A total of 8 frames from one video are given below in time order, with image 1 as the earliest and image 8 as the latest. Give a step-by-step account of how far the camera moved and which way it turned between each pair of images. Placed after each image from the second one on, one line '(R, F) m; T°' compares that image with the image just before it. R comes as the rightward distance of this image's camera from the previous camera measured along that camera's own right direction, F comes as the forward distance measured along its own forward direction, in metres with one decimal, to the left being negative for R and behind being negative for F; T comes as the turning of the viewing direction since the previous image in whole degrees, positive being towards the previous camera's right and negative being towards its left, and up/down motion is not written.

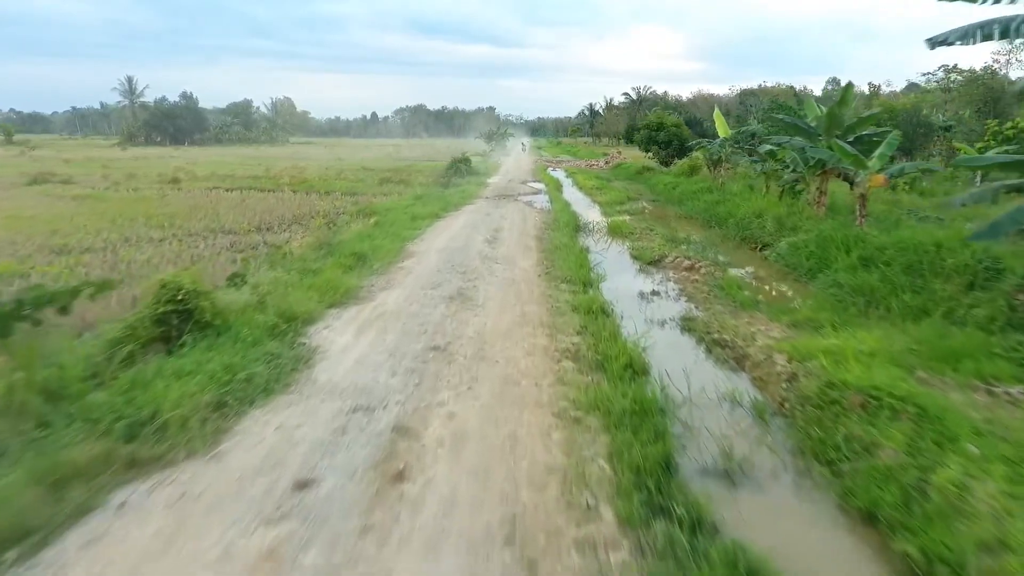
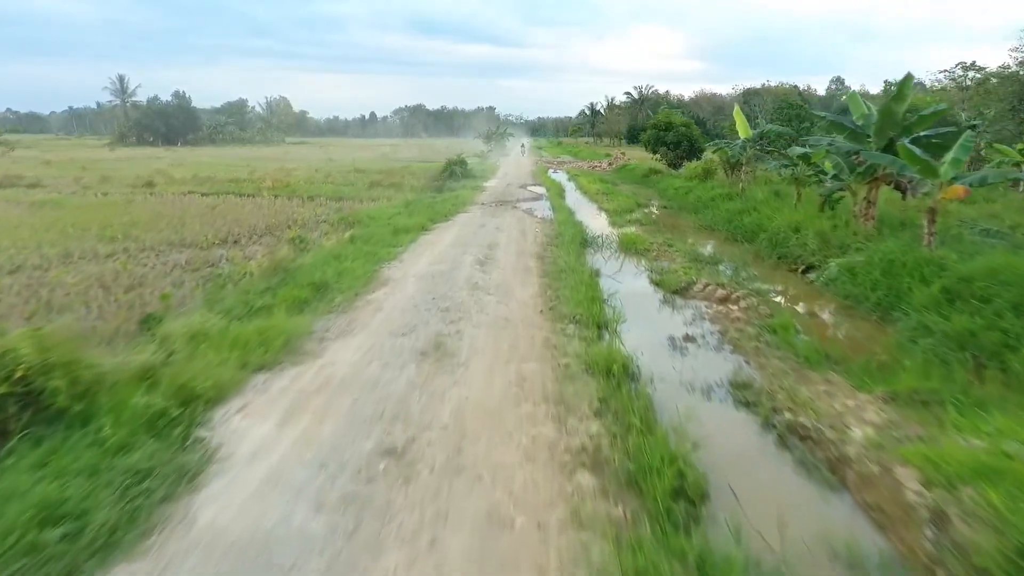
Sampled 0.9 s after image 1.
(+0.1, +1.7) m; 0°
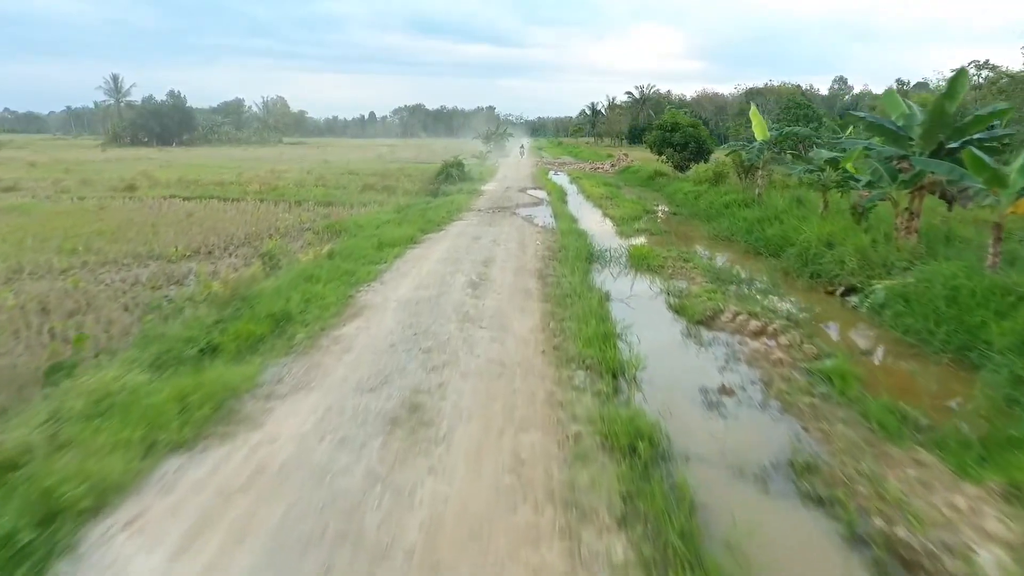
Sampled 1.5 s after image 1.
(0.0, +1.1) m; 0°
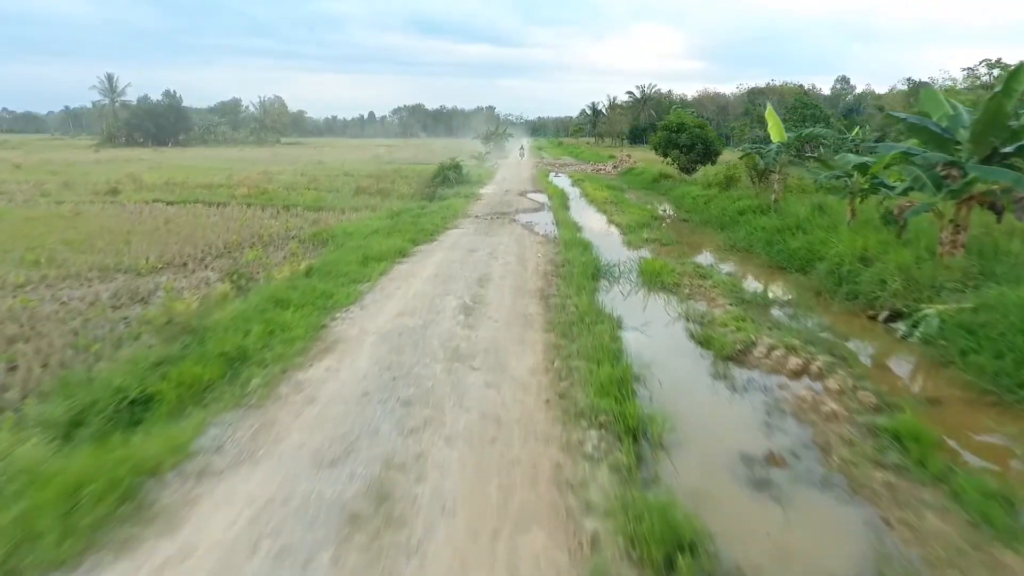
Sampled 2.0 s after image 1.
(0.0, +1.0) m; 0°
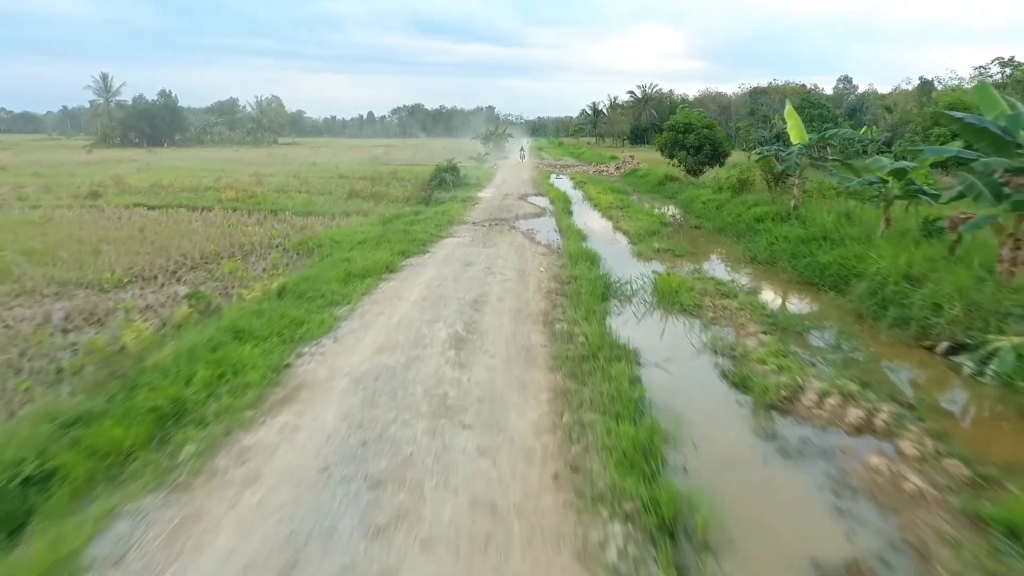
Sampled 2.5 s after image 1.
(0.0, +1.0) m; 0°
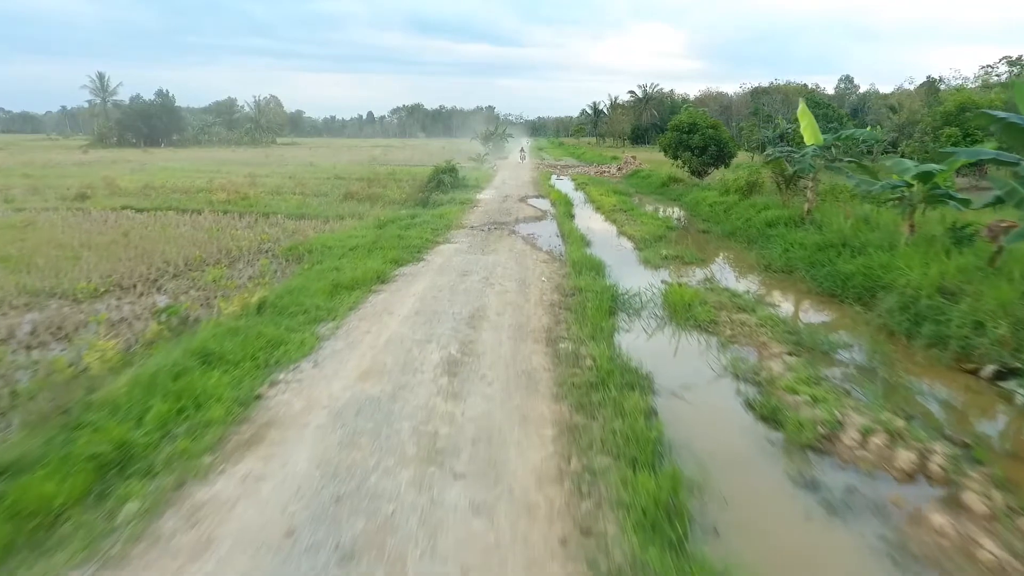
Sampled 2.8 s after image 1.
(0.0, +0.6) m; 0°
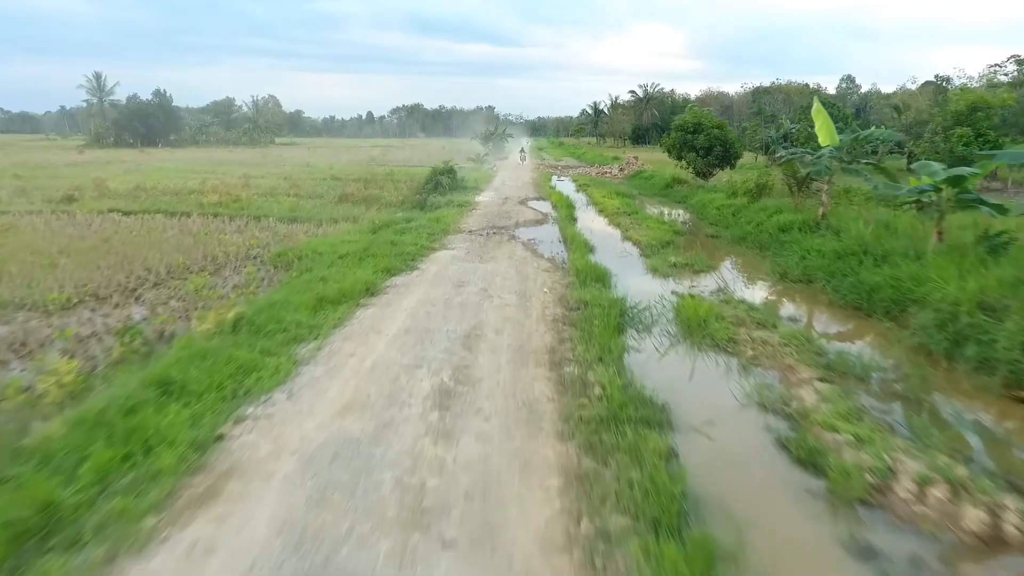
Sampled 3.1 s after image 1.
(0.0, +0.6) m; 0°
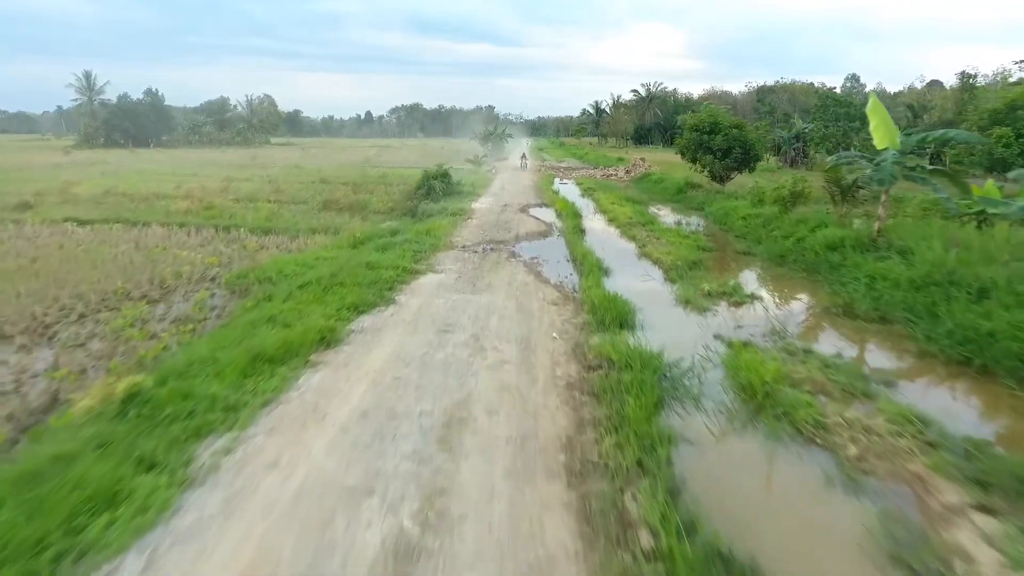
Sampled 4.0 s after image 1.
(0.0, +1.8) m; 0°
